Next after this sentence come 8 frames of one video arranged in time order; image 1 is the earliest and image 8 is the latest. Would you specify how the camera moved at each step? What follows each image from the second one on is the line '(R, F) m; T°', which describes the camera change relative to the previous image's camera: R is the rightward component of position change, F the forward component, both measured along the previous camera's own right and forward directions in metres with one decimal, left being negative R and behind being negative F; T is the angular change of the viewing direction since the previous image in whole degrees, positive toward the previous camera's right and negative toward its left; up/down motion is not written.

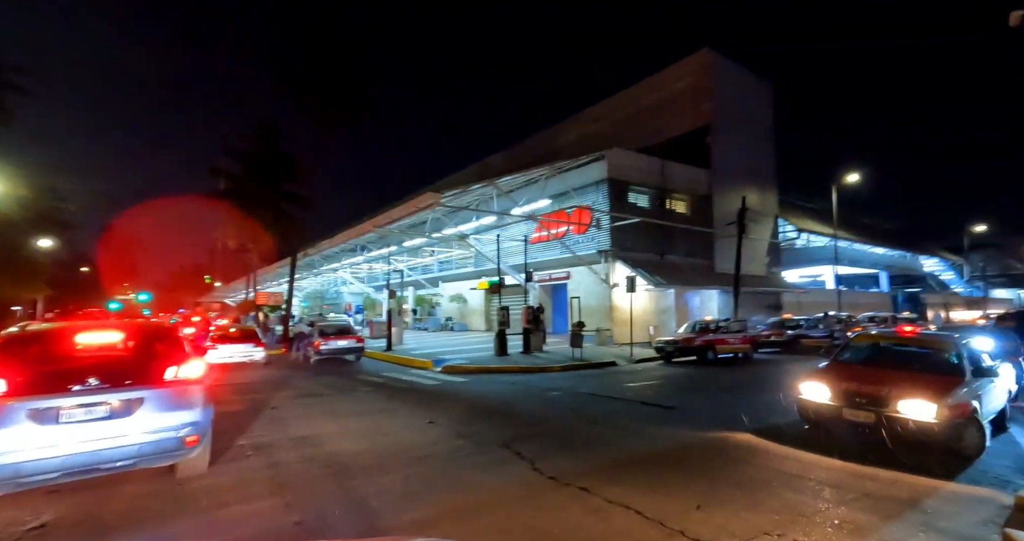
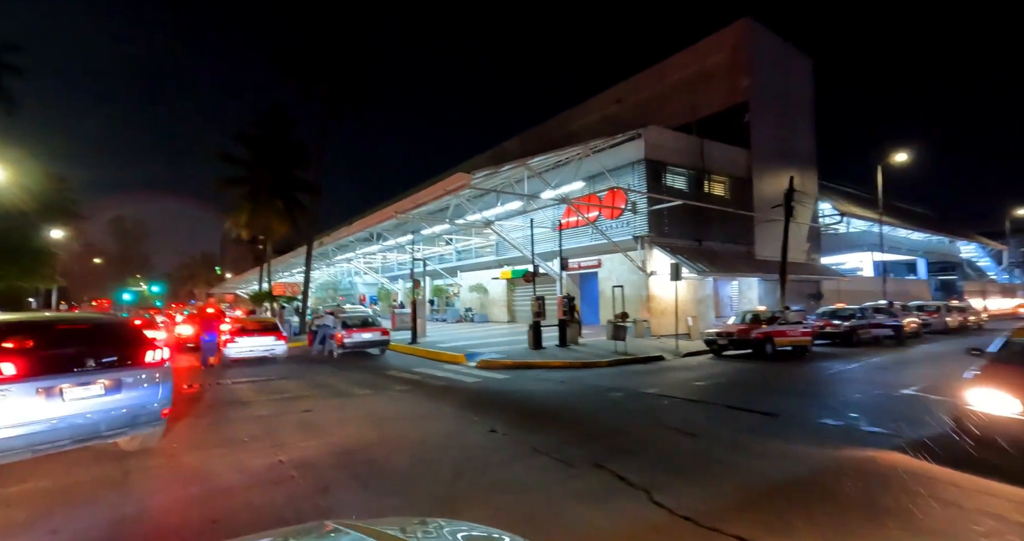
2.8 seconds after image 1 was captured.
(-1.1, +1.3) m; -1°
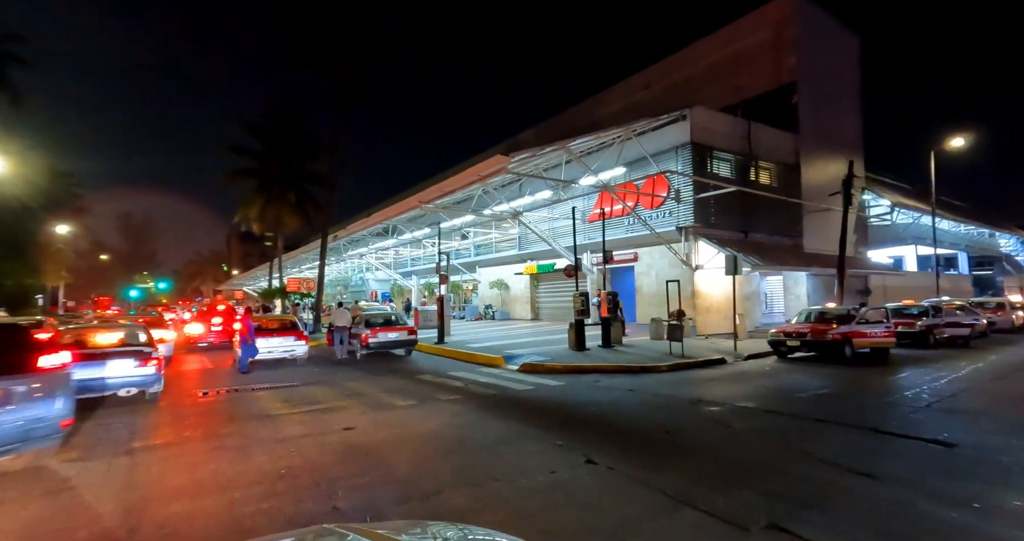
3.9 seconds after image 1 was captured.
(-1.2, +1.6) m; -1°
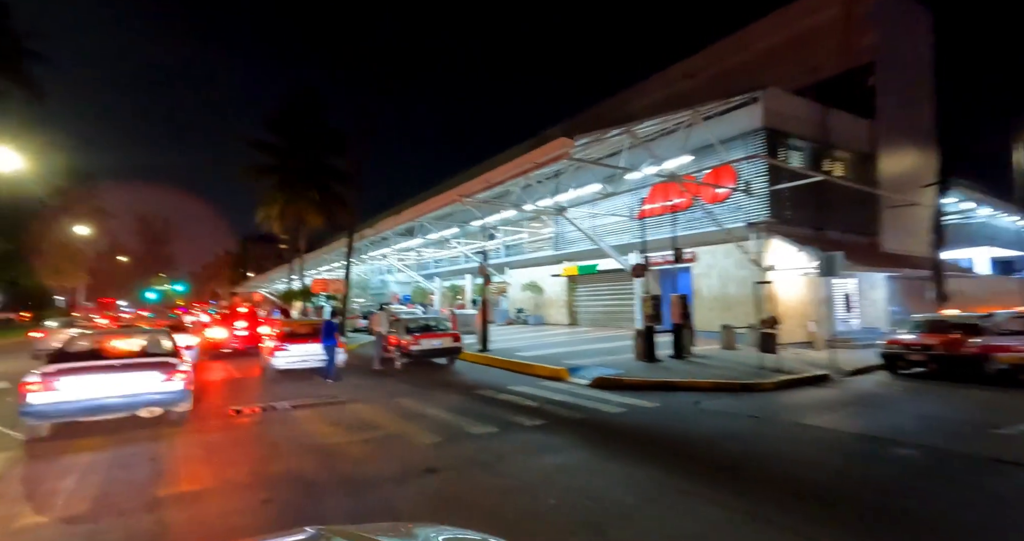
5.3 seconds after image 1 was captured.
(-1.5, +1.8) m; -1°
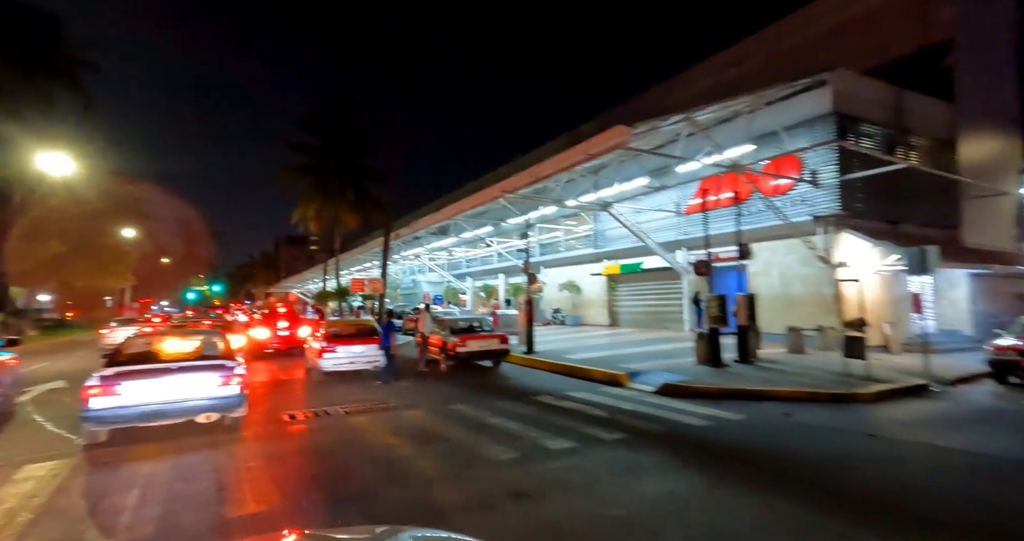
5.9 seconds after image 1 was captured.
(-0.8, +0.8) m; -3°
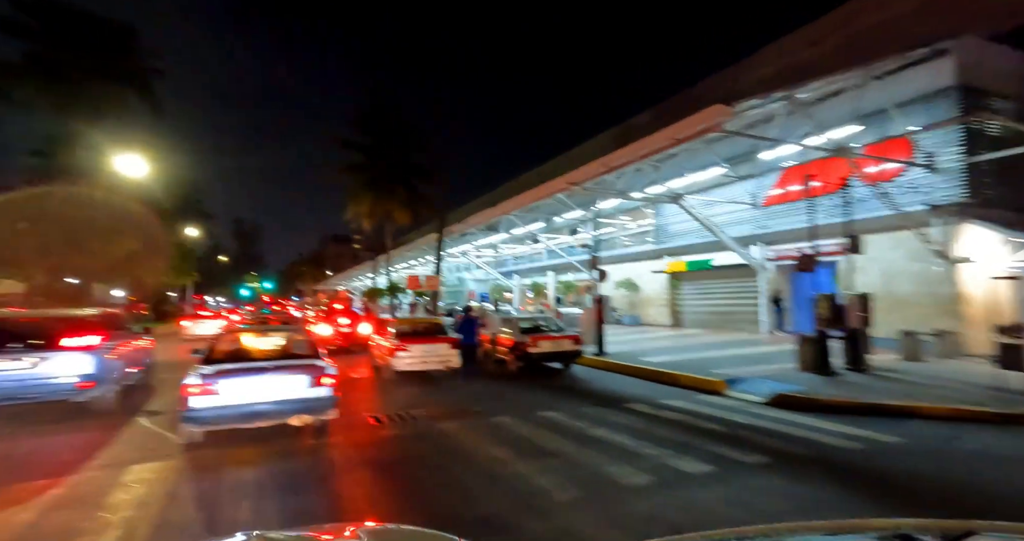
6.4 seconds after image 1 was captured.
(-1.1, +1.0) m; -5°
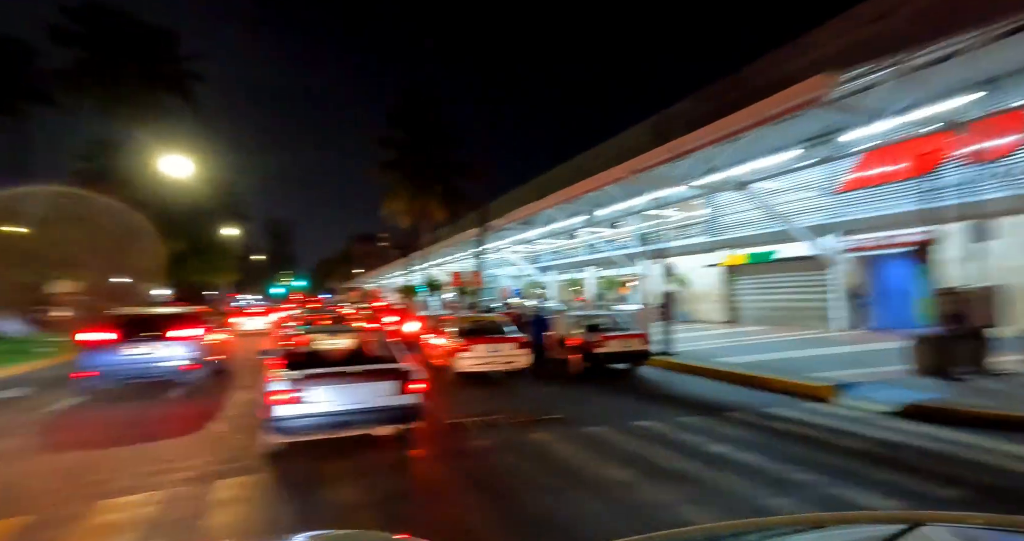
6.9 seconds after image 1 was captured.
(-1.1, +1.0) m; -3°
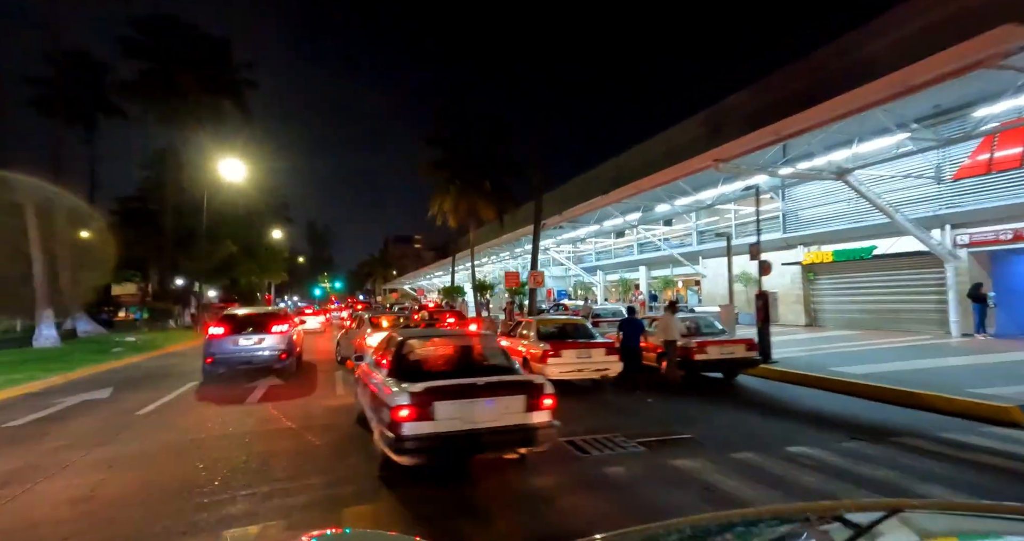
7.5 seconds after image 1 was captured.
(-1.3, +1.1) m; -4°
